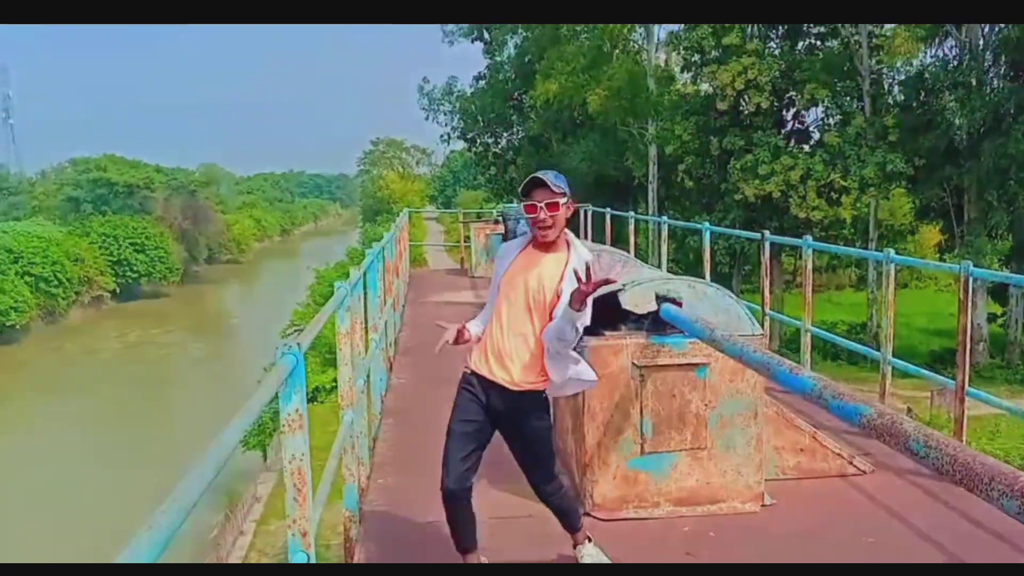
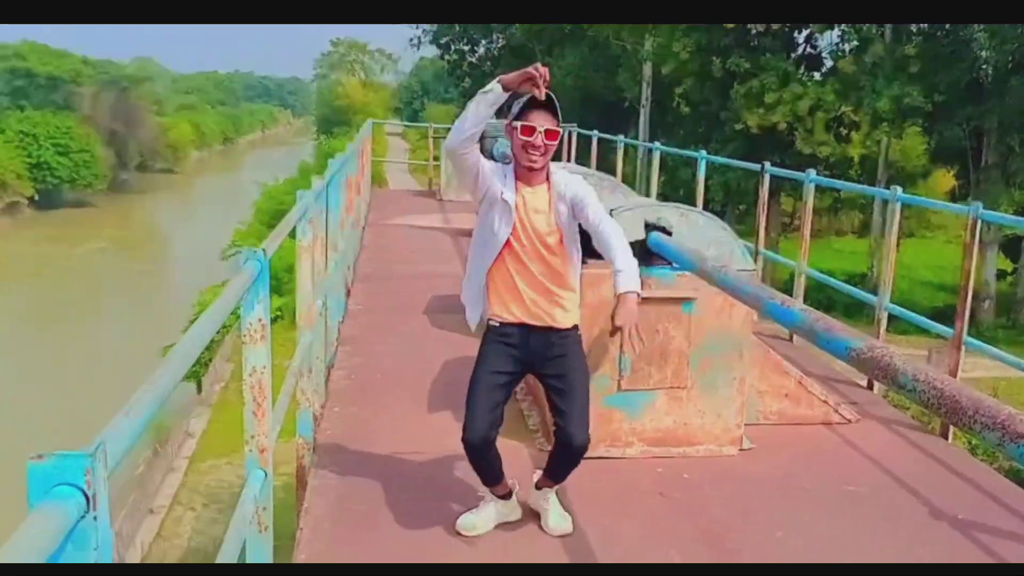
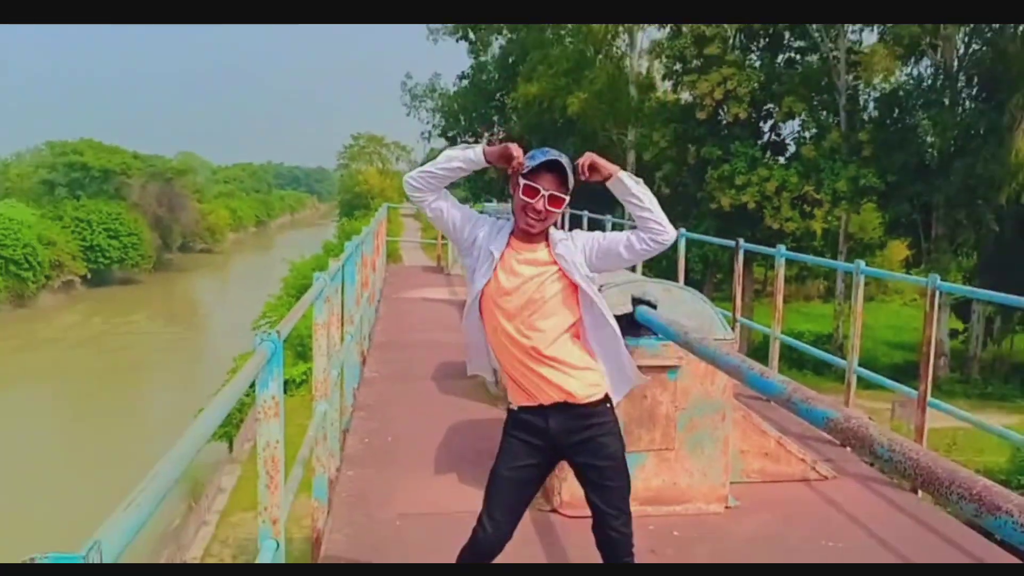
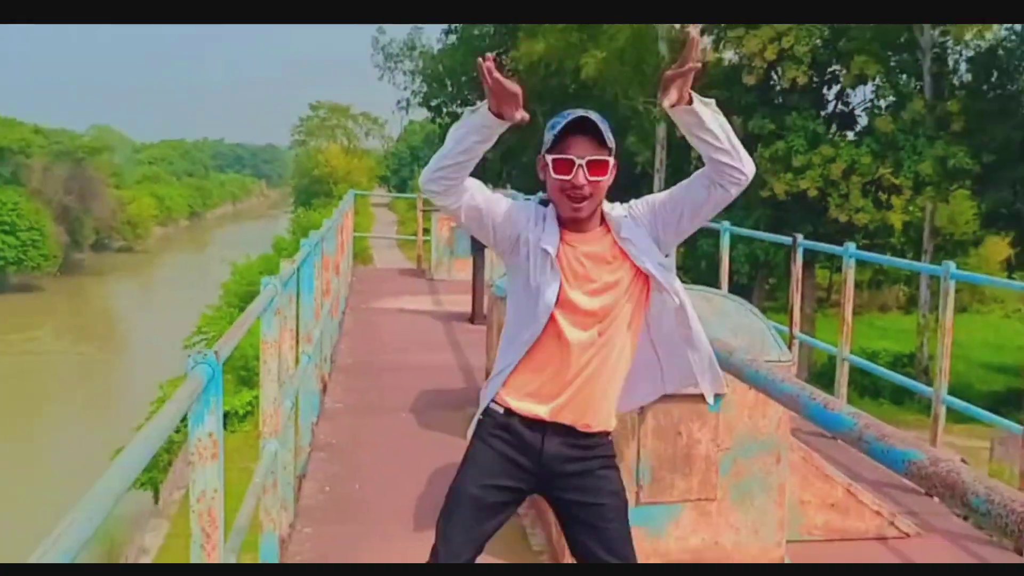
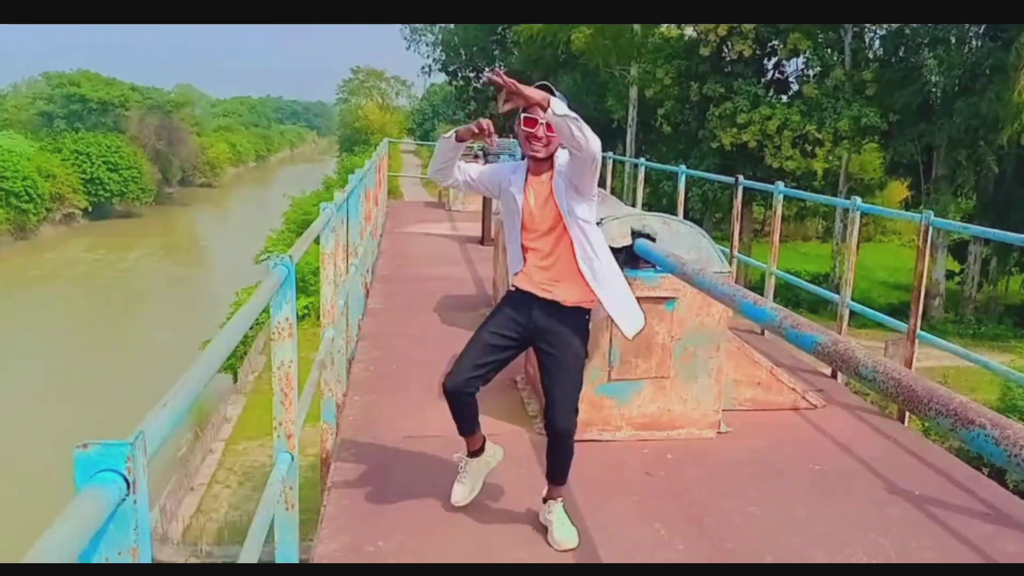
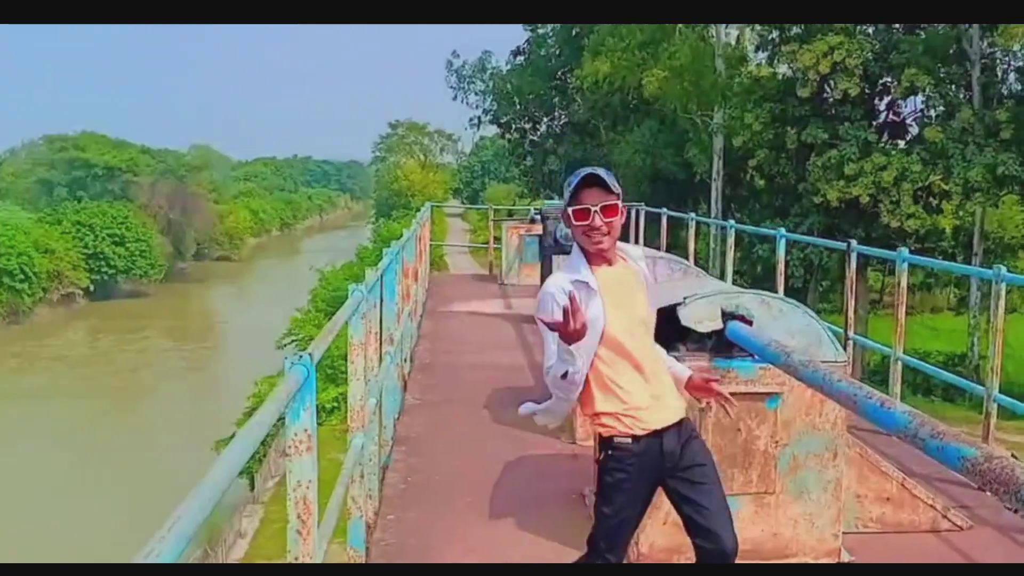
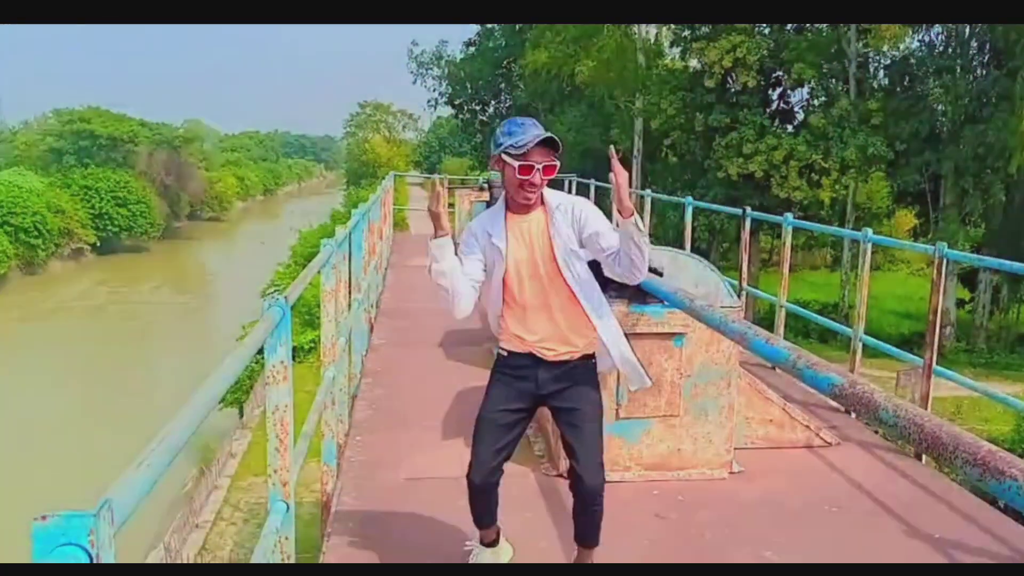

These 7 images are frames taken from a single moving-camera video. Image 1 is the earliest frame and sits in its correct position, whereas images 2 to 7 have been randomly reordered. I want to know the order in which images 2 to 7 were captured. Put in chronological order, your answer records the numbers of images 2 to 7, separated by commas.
6, 4, 3, 7, 5, 2
